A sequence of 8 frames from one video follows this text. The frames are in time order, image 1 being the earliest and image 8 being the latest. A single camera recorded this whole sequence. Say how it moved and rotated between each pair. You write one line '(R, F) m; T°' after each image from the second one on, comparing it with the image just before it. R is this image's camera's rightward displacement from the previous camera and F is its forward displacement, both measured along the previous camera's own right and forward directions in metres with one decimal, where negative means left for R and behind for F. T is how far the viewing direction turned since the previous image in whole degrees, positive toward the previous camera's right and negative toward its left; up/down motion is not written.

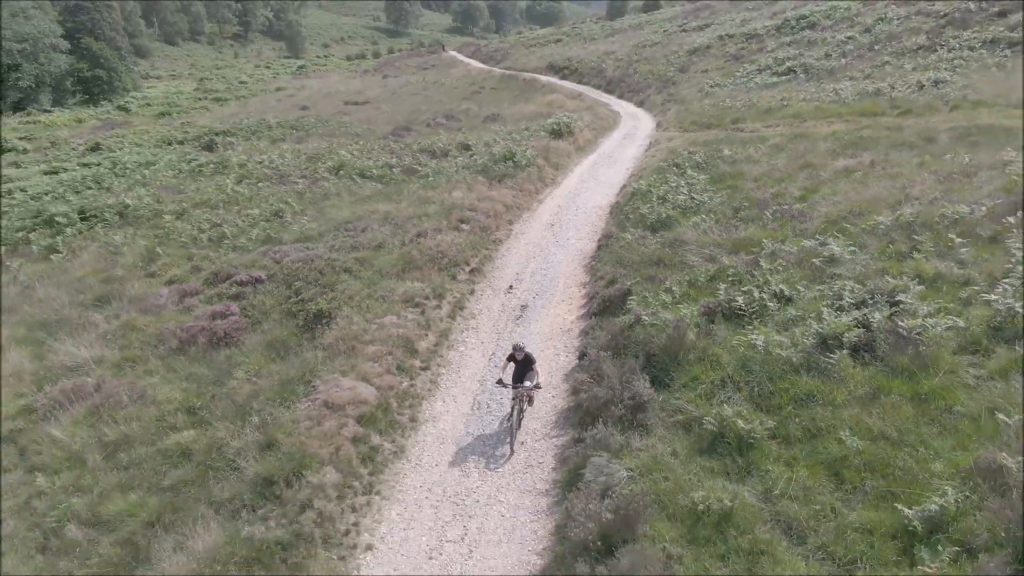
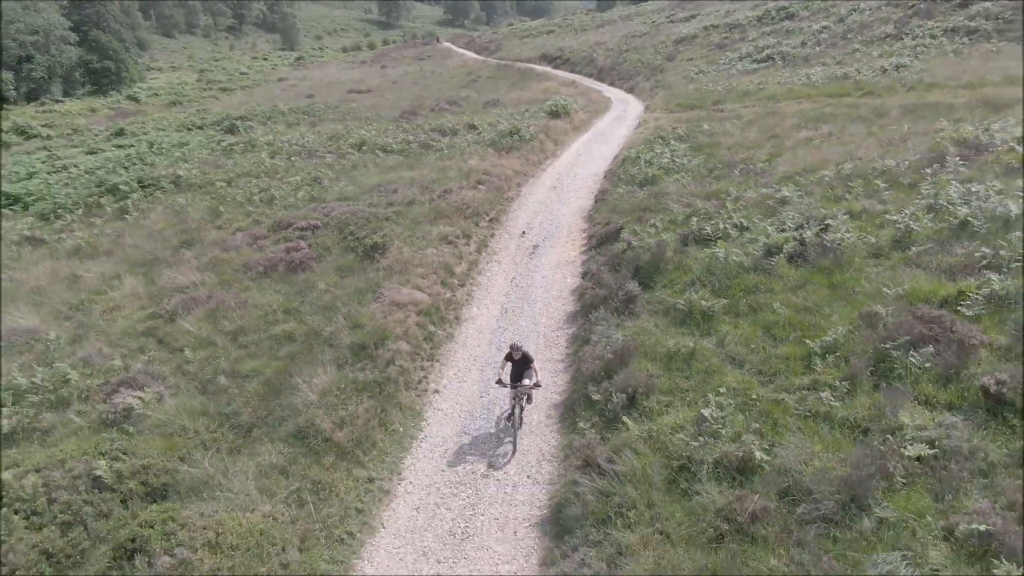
(-0.6, -3.5) m; +1°
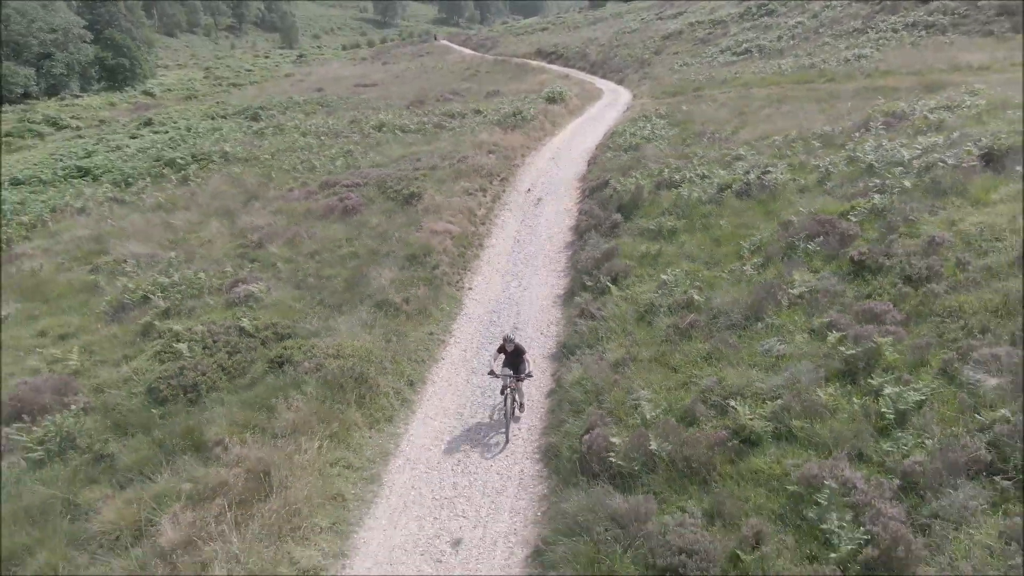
(-0.4, -4.3) m; 0°
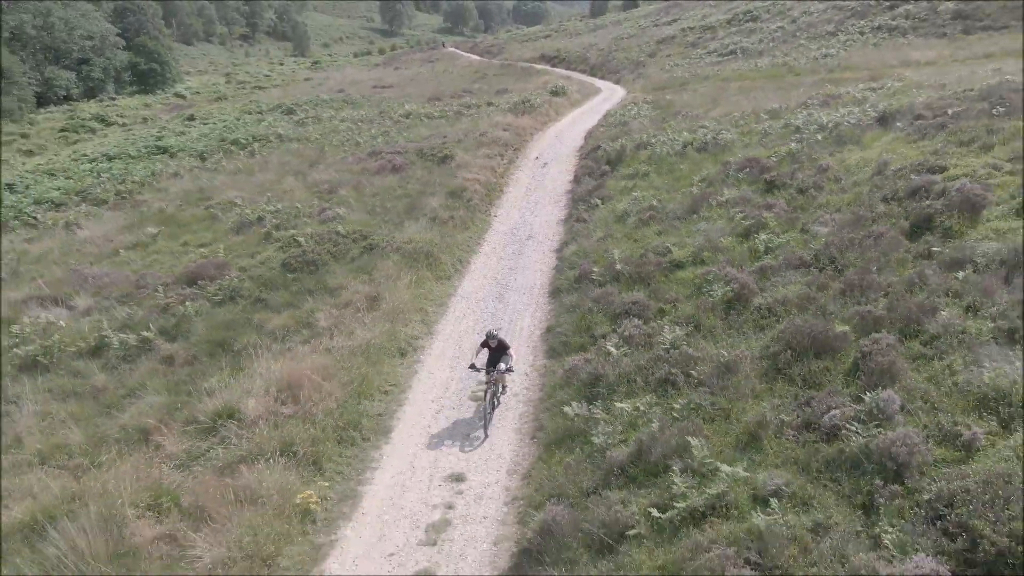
(-0.3, -5.8) m; 0°
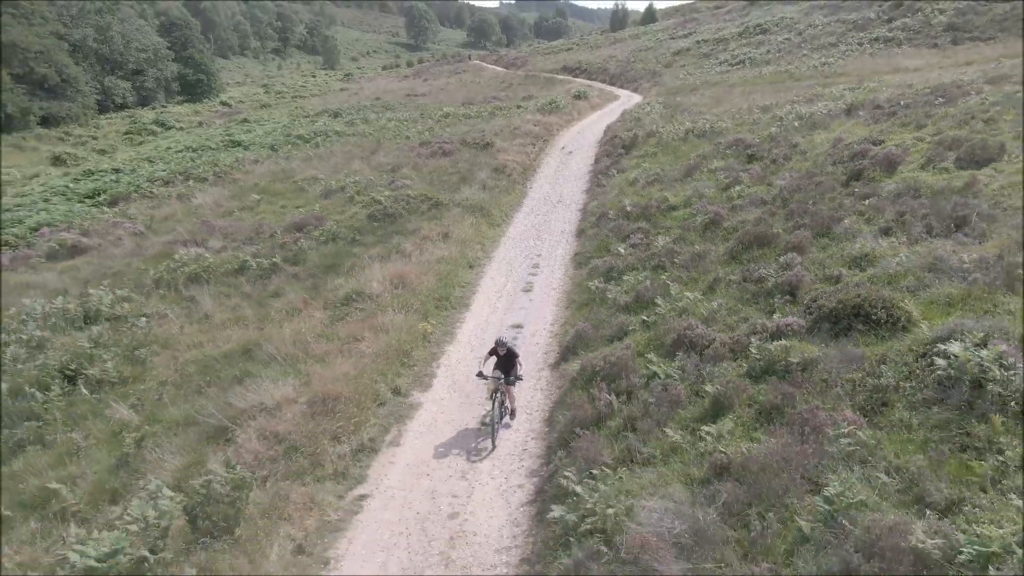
(-0.5, -5.2) m; -1°
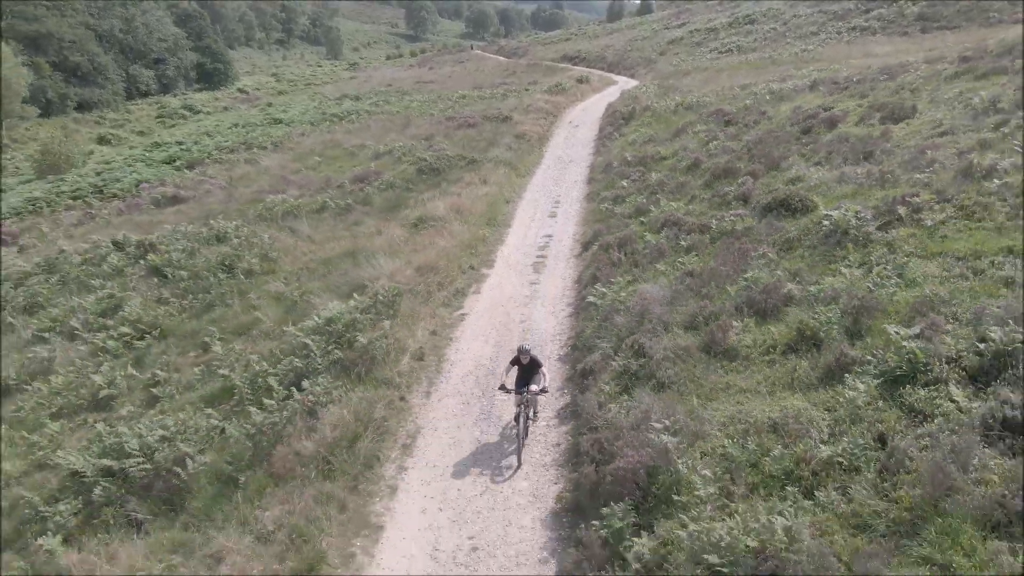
(-1.0, -5.6) m; 0°
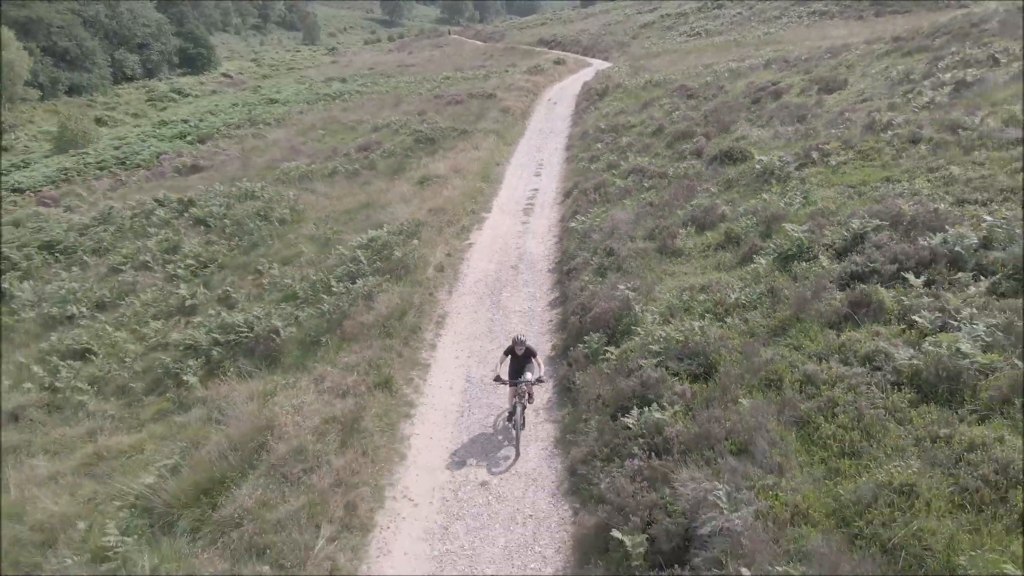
(-0.5, -3.8) m; +2°
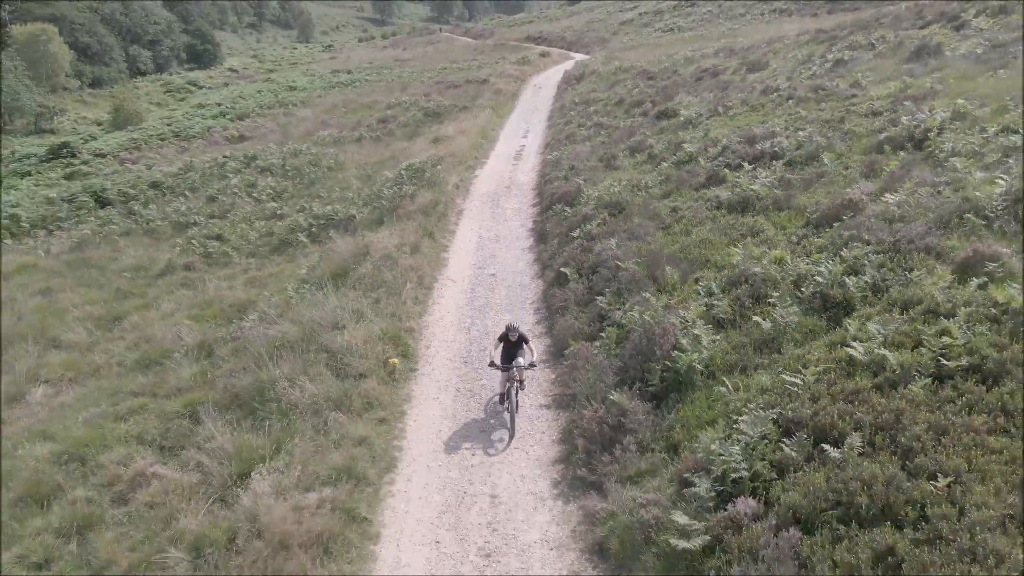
(-0.2, -7.3) m; +1°
